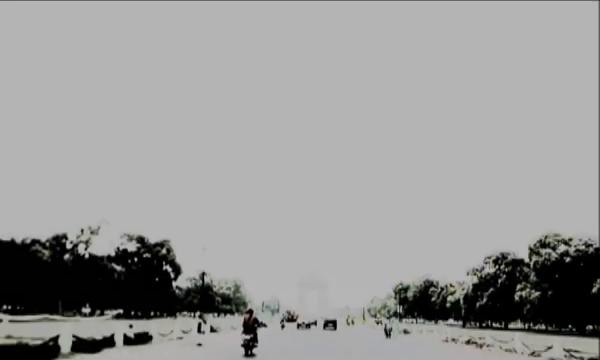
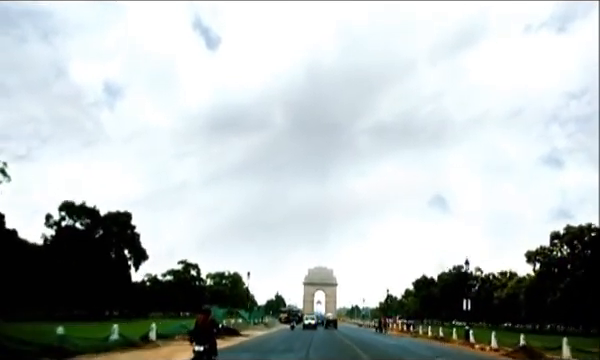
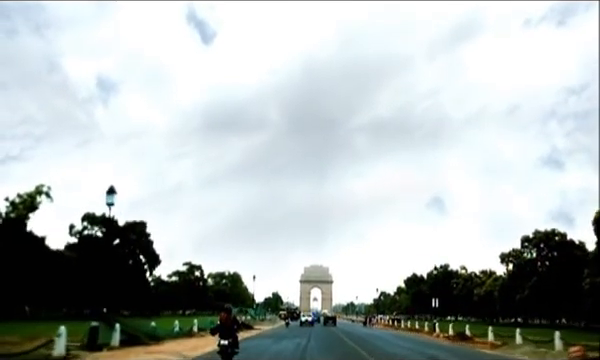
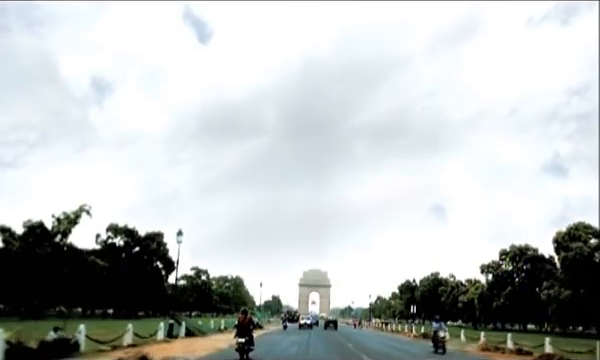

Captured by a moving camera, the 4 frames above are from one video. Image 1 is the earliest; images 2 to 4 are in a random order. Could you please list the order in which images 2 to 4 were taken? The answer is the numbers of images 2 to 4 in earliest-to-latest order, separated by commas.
4, 3, 2
